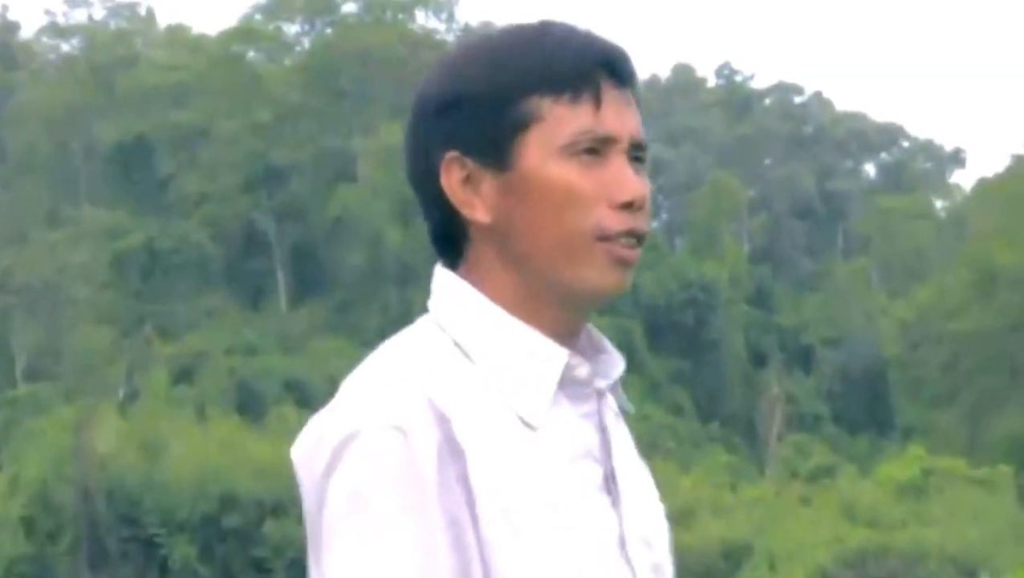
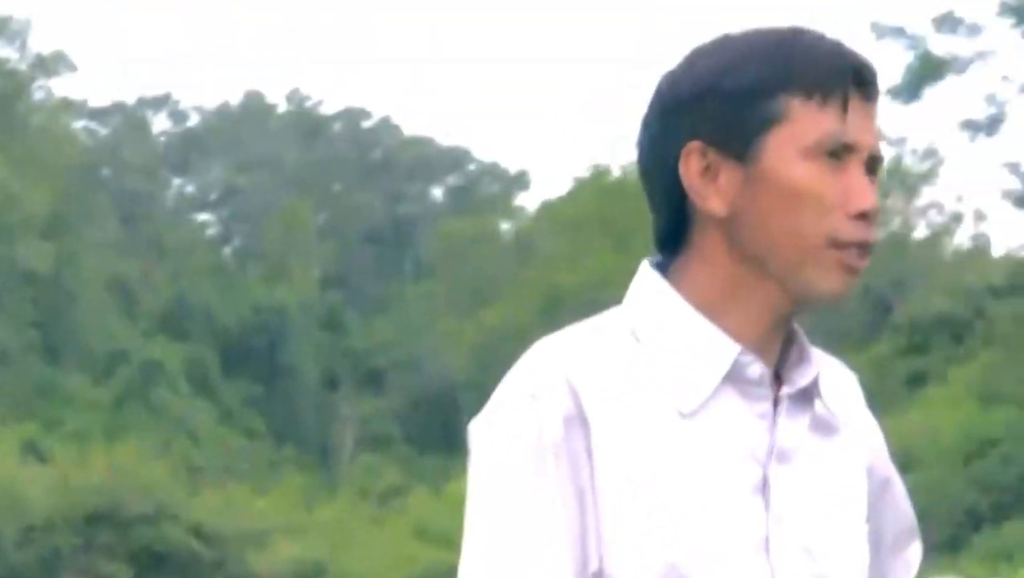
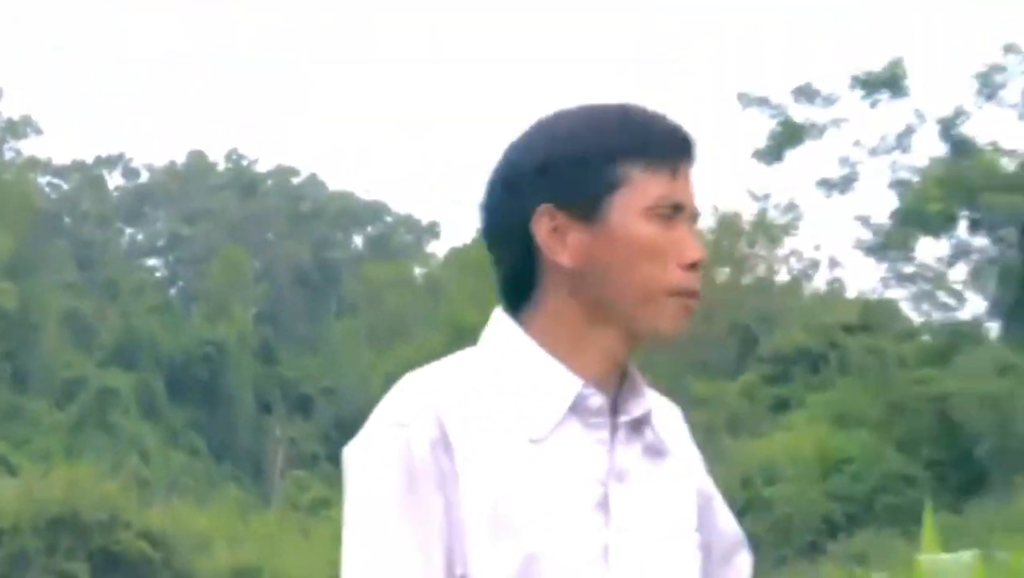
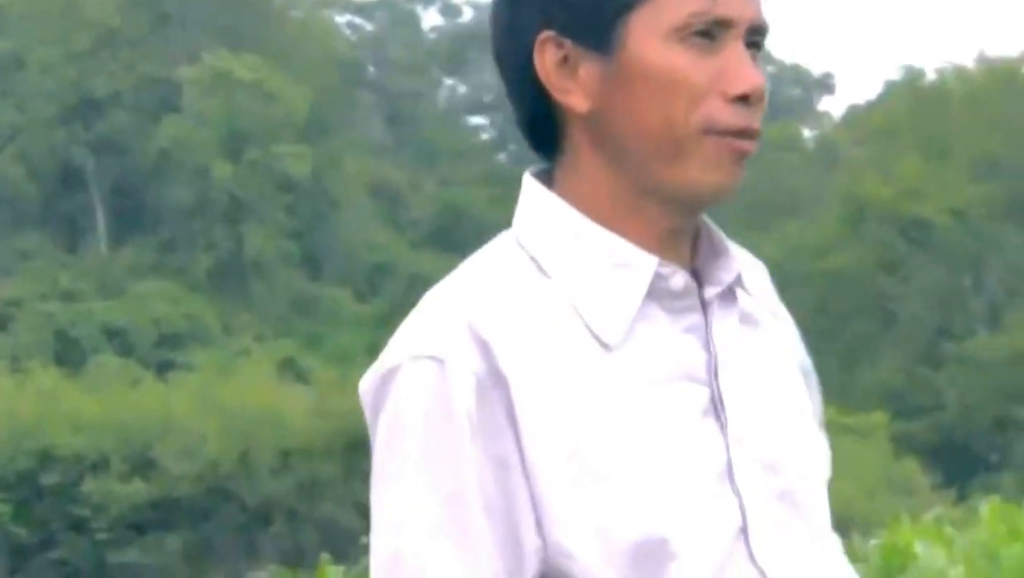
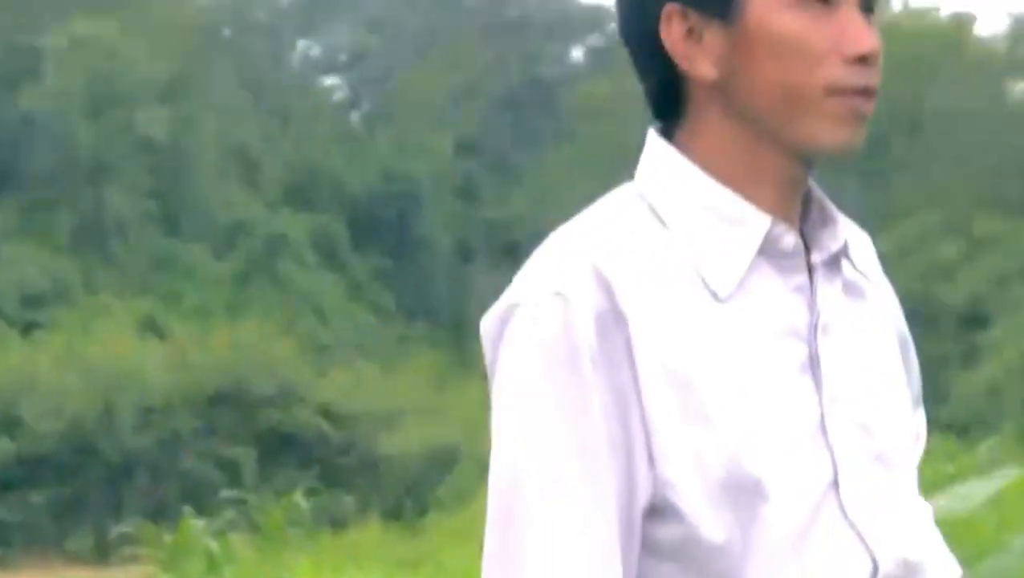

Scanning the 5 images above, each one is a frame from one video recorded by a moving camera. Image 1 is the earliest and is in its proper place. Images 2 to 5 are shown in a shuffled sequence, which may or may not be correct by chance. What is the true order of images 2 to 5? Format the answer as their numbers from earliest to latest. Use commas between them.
4, 5, 2, 3
